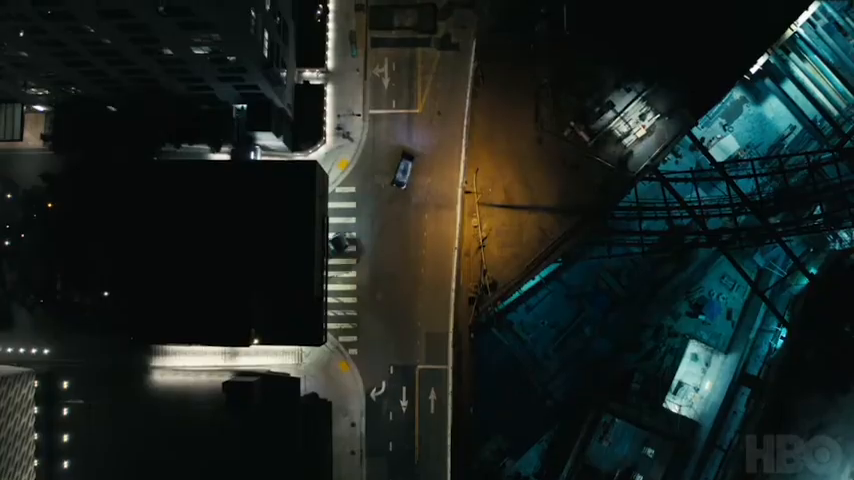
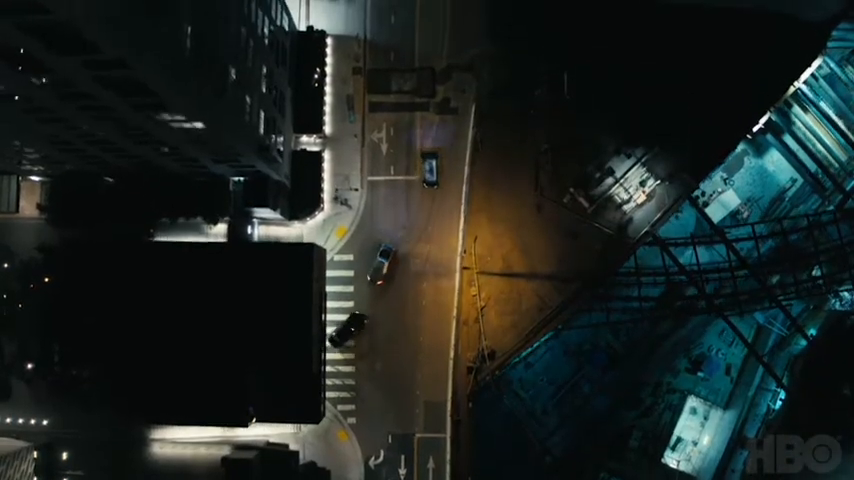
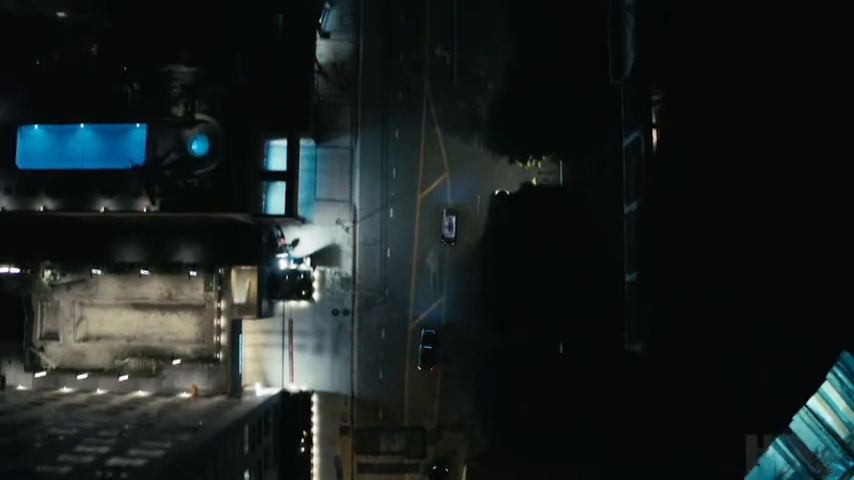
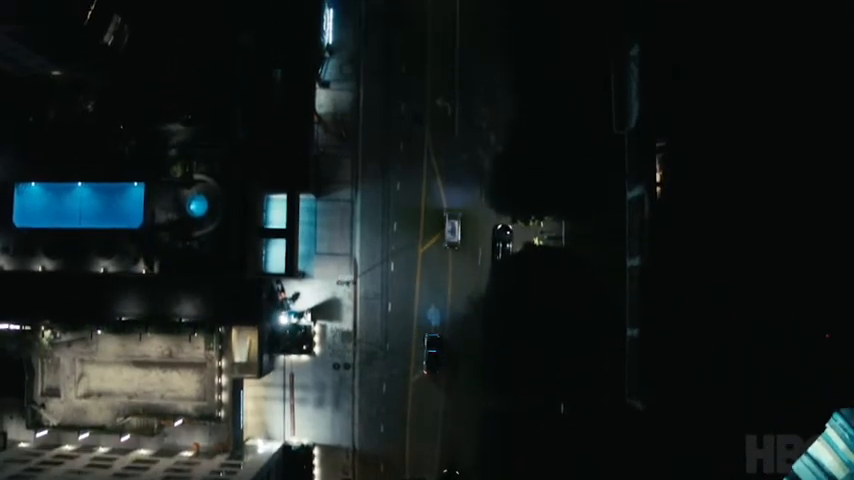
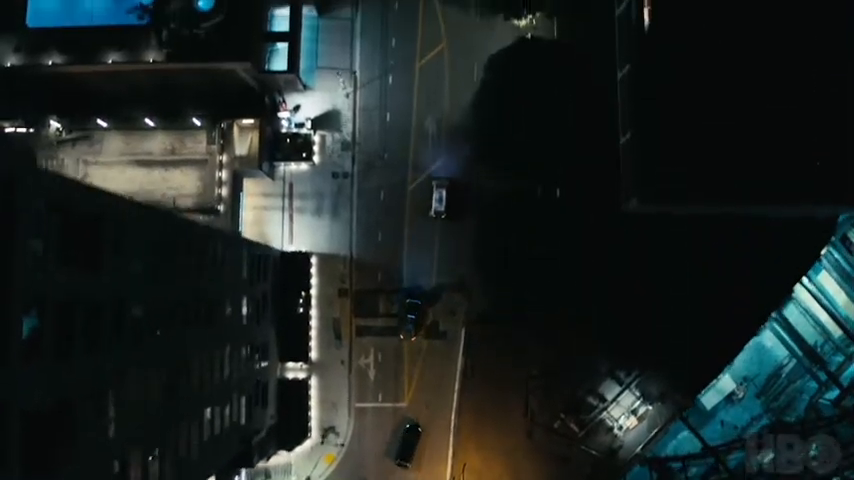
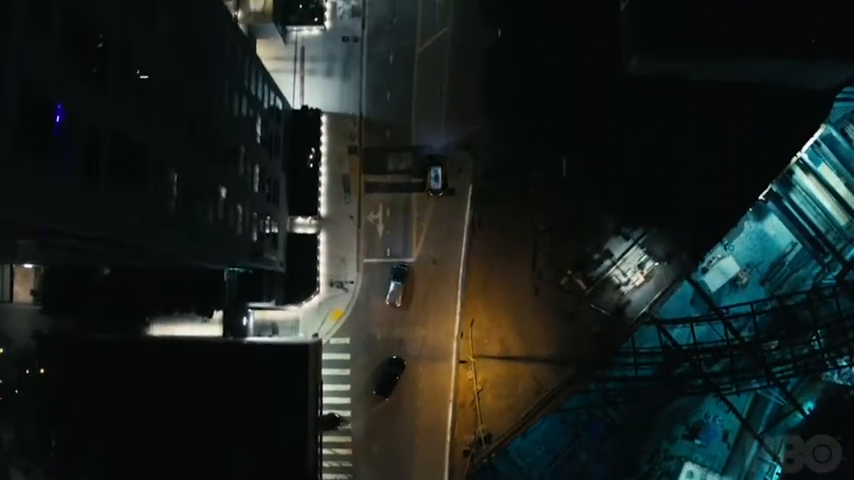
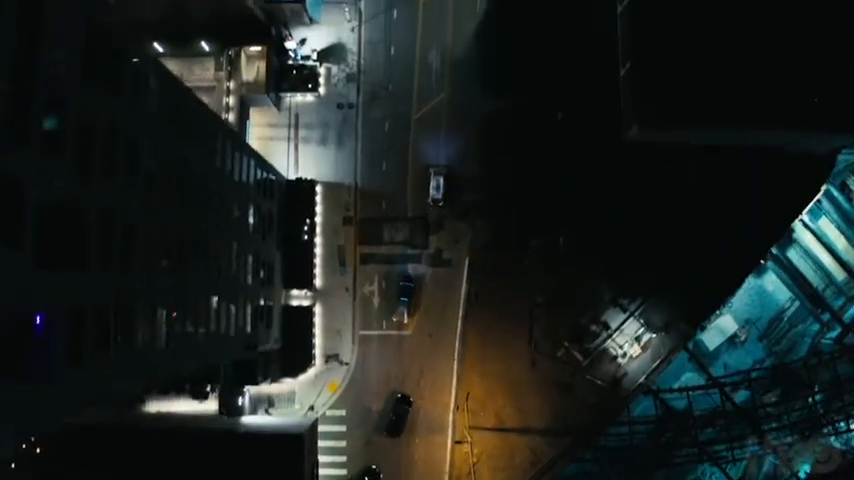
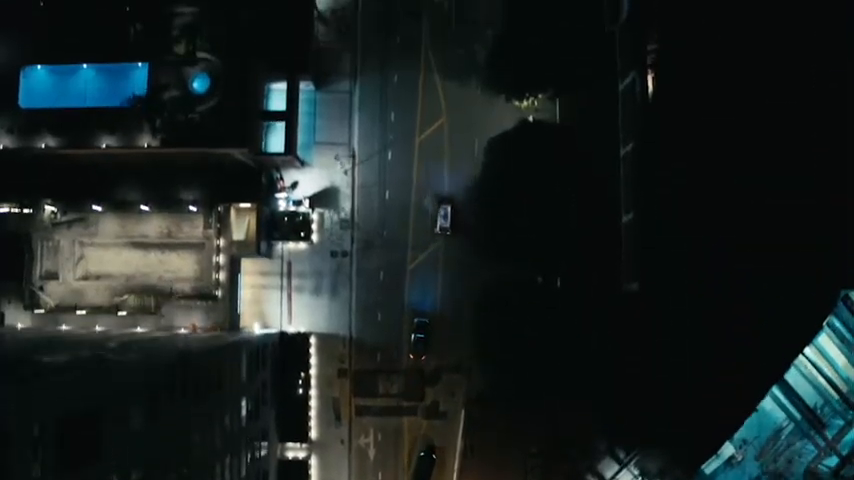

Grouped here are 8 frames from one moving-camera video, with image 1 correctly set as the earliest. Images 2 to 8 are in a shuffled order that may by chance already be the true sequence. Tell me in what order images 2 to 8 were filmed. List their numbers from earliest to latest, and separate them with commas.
2, 6, 7, 5, 8, 3, 4
